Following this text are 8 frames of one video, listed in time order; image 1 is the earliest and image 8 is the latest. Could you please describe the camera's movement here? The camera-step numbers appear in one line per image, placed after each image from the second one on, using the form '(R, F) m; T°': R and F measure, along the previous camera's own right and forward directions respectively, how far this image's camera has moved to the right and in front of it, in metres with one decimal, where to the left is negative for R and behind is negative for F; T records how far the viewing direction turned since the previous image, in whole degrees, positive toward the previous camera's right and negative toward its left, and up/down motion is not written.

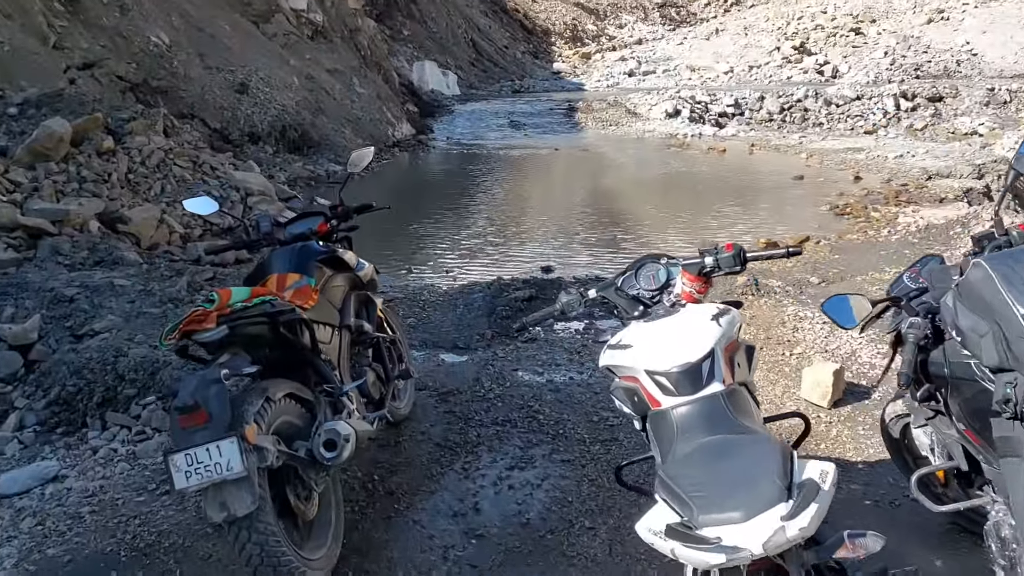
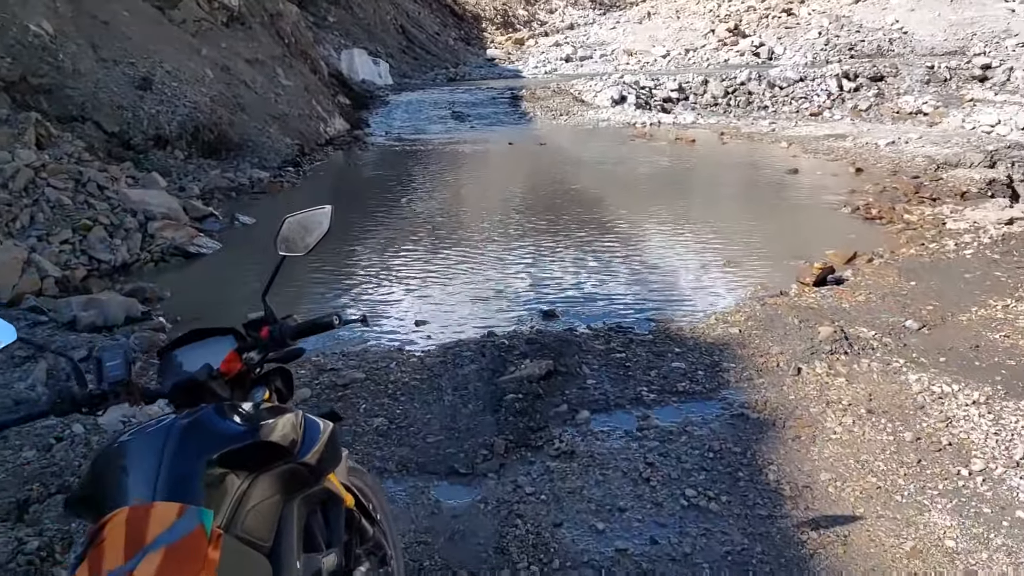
(-0.3, +1.8) m; +4°
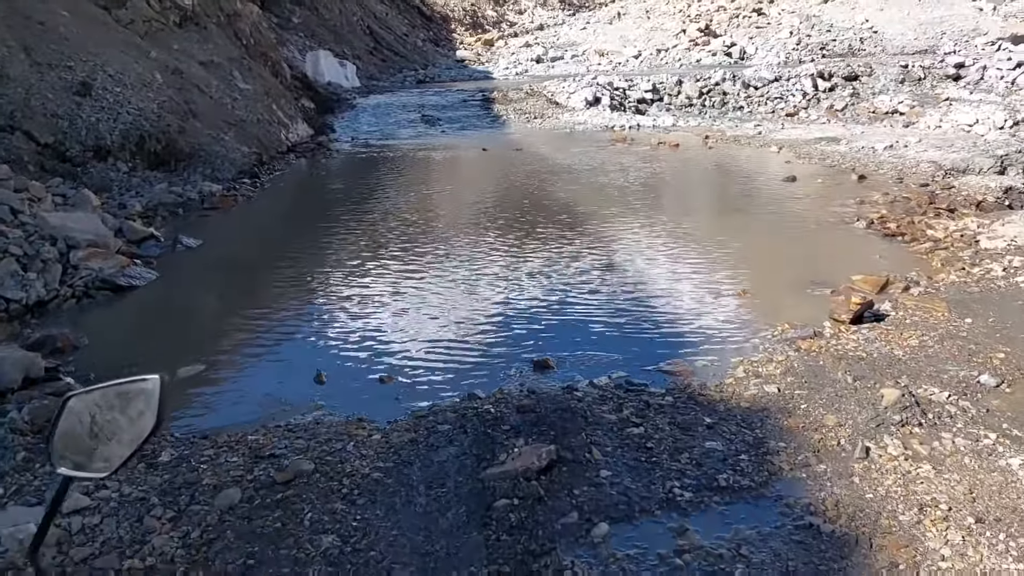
(-0.1, +0.9) m; +2°
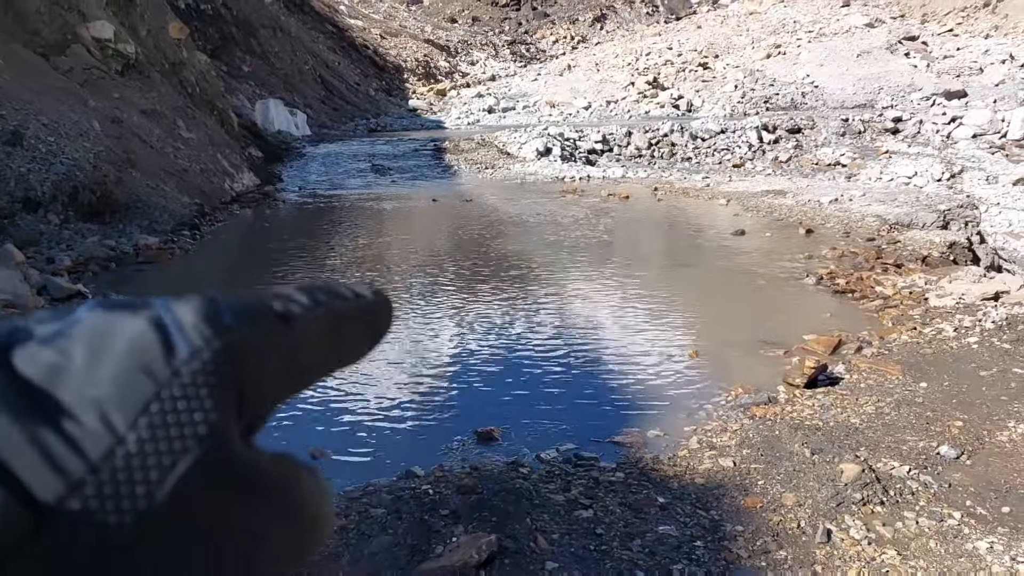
(+0.1, +0.2) m; +3°
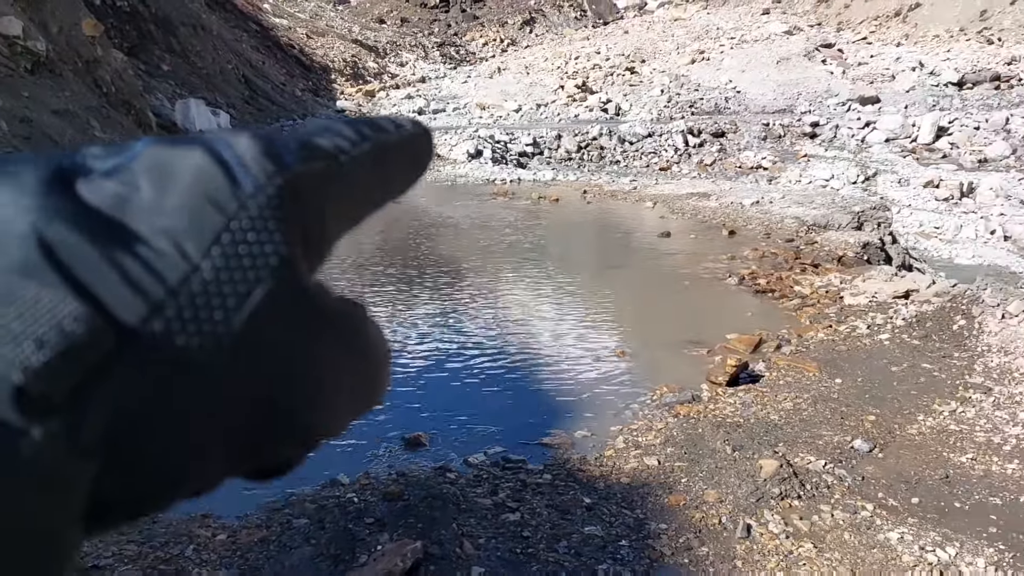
(0.0, 0.0) m; +5°
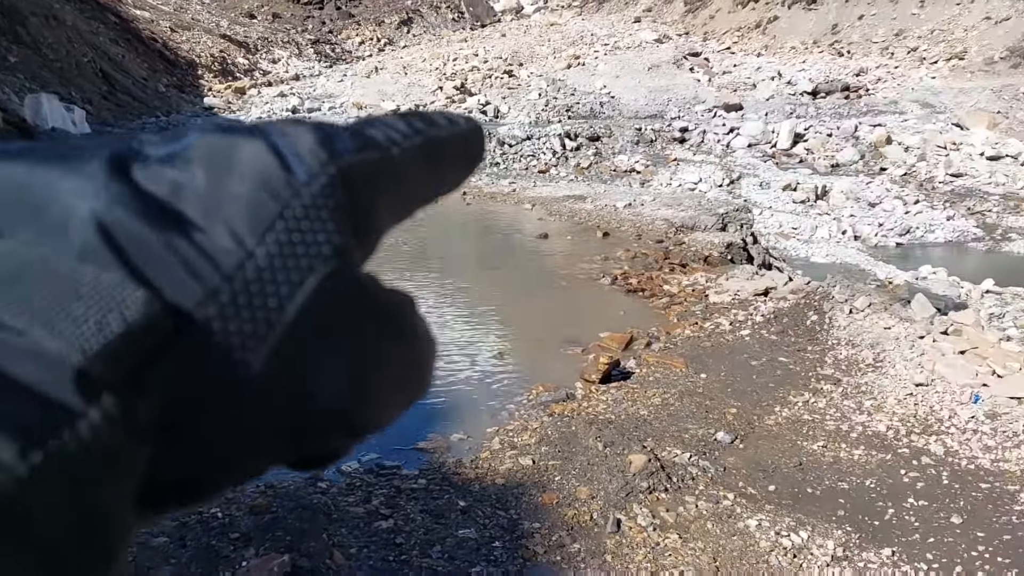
(0.0, 0.0) m; +8°
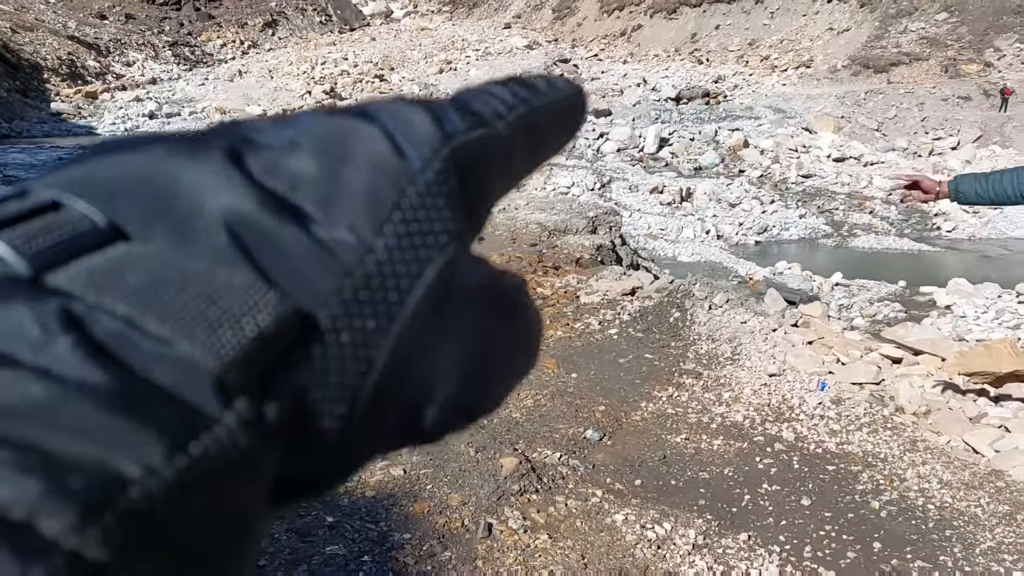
(+0.1, 0.0) m; +8°
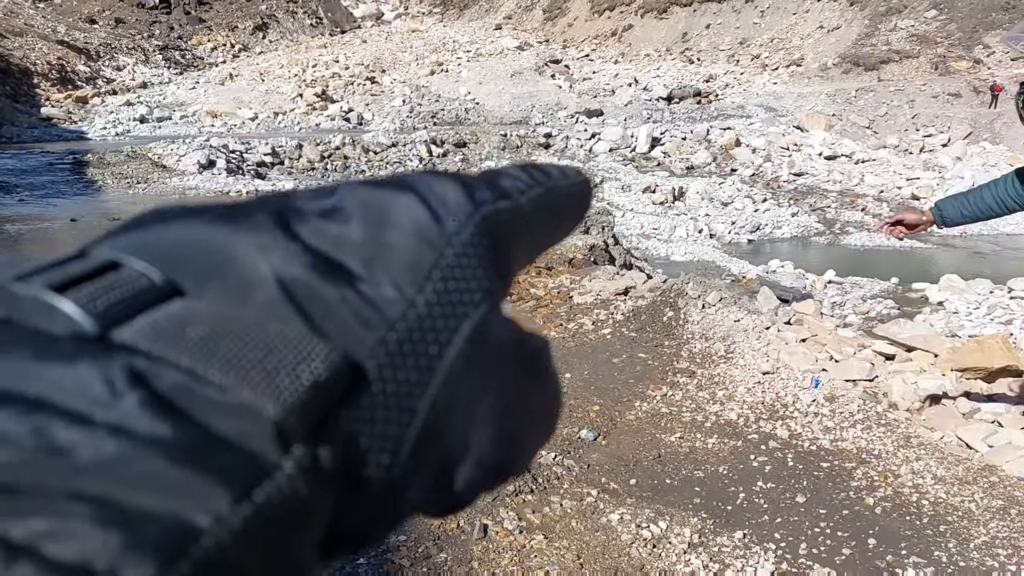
(0.0, 0.0) m; 0°
